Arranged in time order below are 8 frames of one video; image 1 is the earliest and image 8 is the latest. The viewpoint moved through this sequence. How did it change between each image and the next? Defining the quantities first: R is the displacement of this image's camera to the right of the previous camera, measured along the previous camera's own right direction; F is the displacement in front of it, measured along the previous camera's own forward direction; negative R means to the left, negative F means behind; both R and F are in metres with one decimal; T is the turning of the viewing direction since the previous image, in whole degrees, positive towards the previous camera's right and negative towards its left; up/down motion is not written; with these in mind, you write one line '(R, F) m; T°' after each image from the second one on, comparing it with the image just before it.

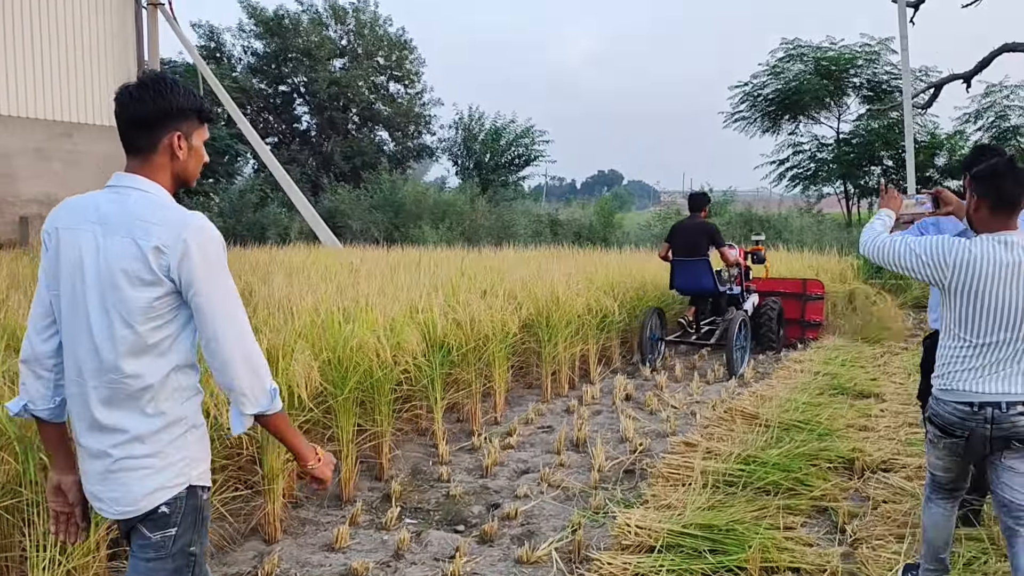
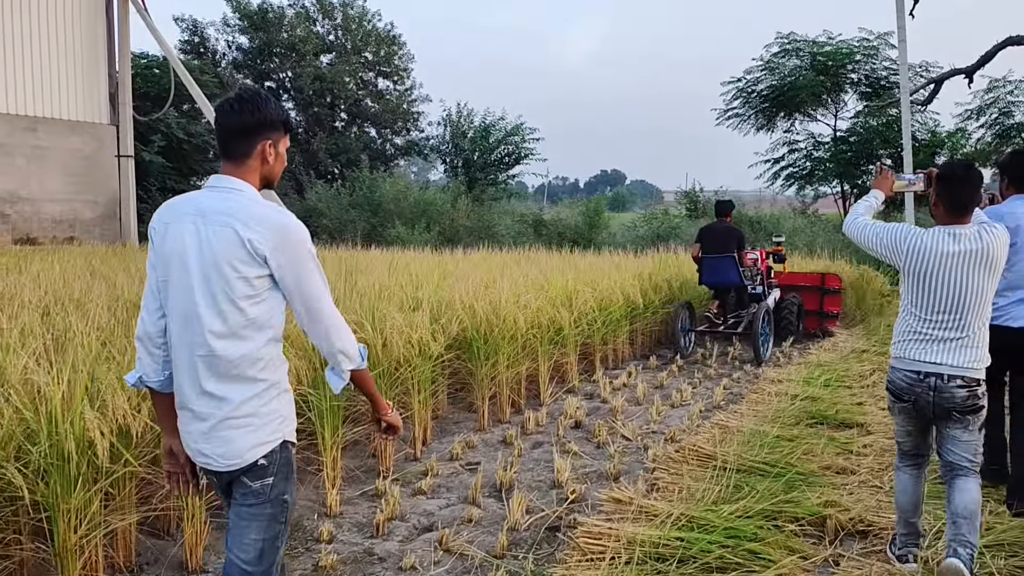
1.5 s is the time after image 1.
(+0.4, +0.6) m; 0°
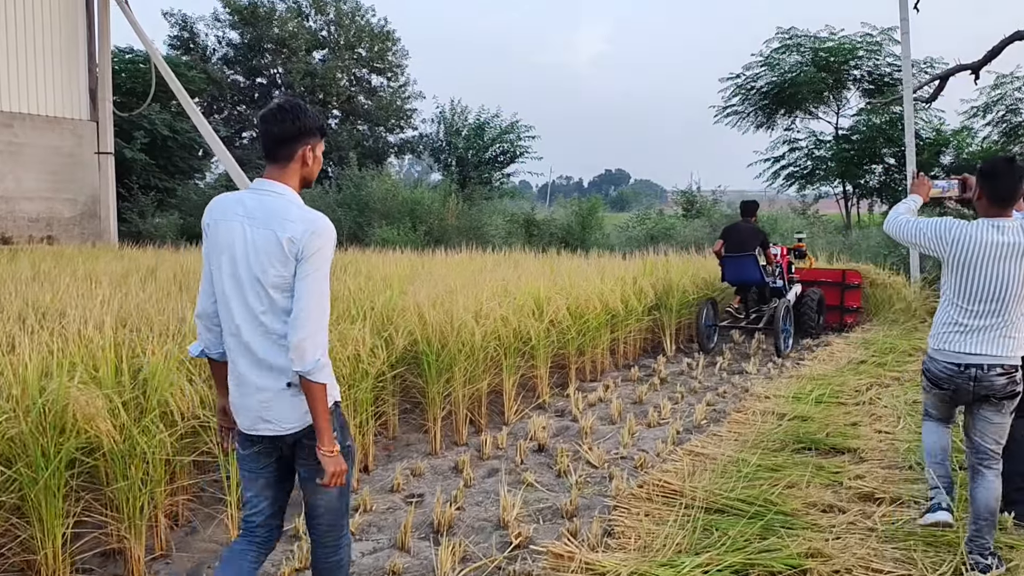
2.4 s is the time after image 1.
(+0.2, +0.4) m; 0°
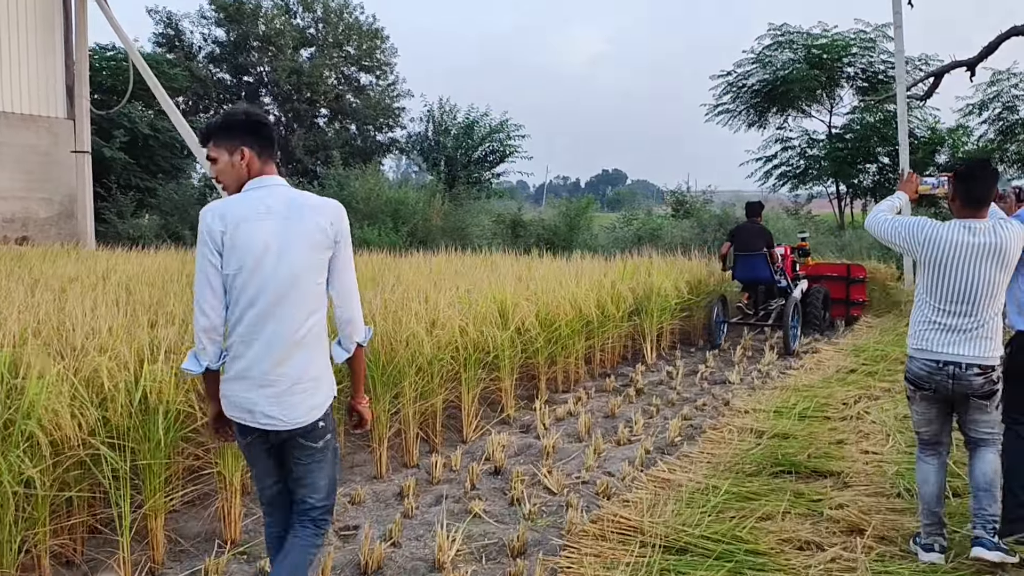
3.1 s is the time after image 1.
(+0.2, +0.3) m; 0°
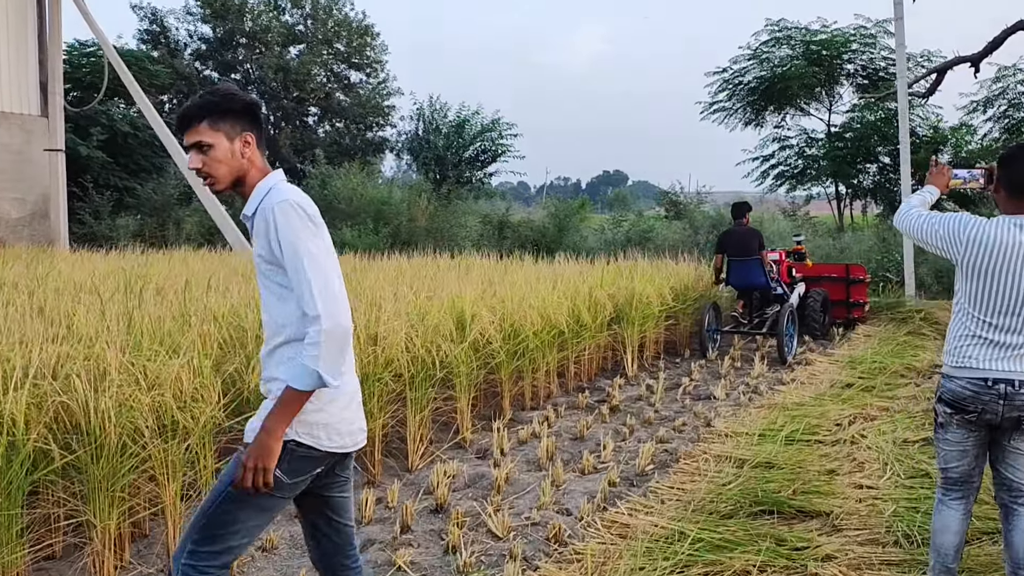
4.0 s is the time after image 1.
(+0.2, +0.5) m; 0°
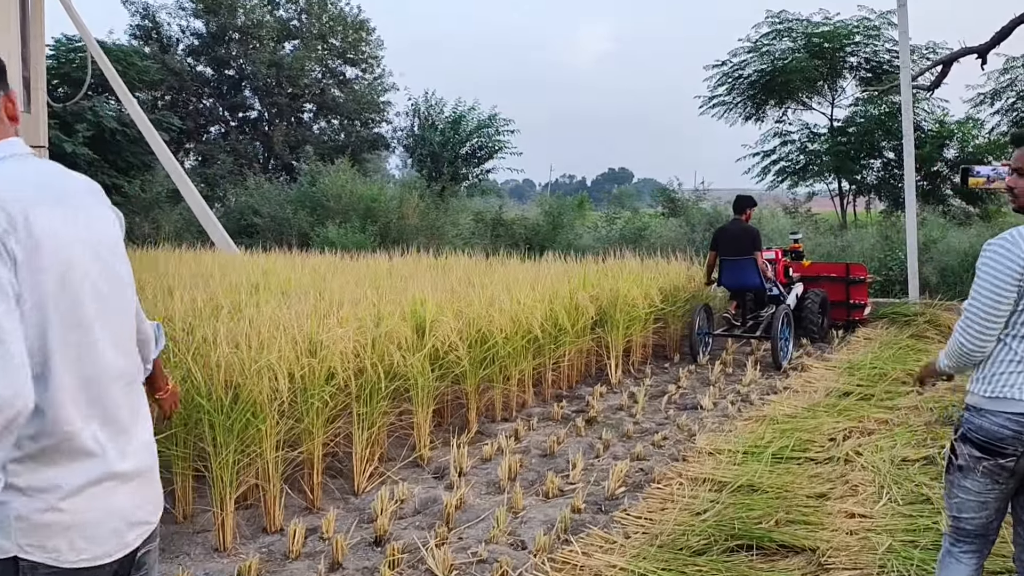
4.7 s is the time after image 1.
(+0.2, +0.4) m; 0°
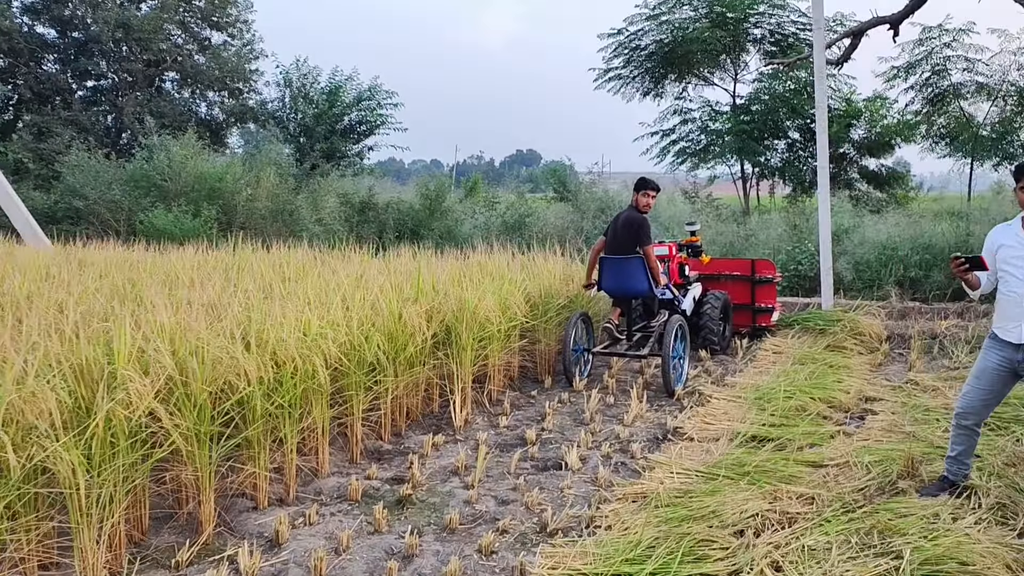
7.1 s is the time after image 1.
(+0.5, +1.4) m; +6°
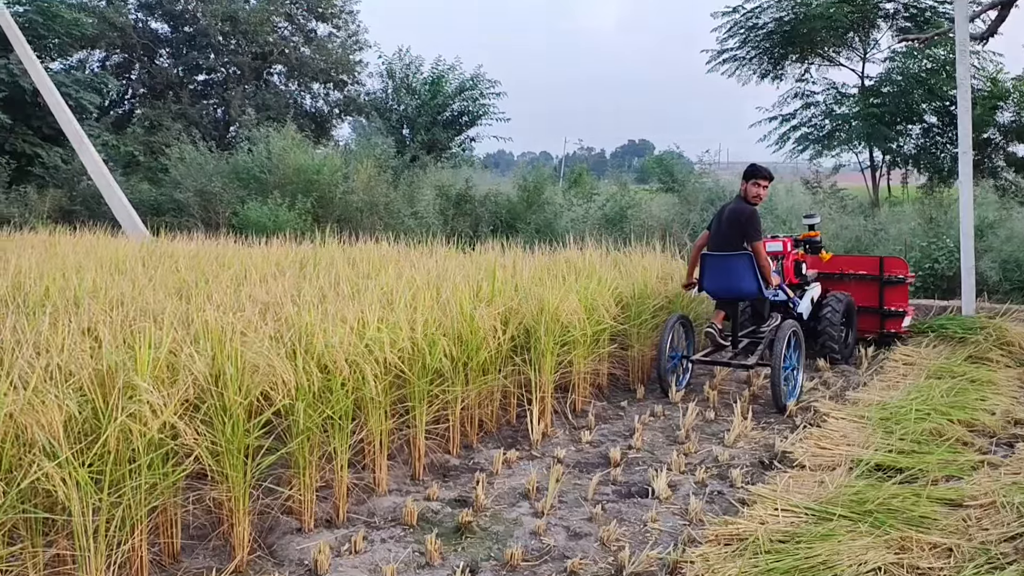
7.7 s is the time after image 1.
(+0.1, +0.4) m; -8°
